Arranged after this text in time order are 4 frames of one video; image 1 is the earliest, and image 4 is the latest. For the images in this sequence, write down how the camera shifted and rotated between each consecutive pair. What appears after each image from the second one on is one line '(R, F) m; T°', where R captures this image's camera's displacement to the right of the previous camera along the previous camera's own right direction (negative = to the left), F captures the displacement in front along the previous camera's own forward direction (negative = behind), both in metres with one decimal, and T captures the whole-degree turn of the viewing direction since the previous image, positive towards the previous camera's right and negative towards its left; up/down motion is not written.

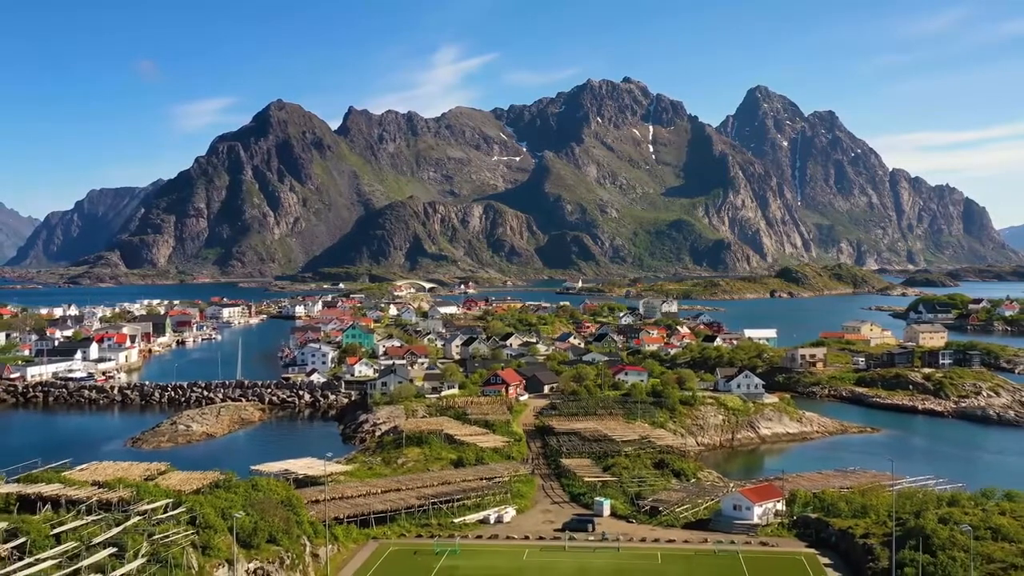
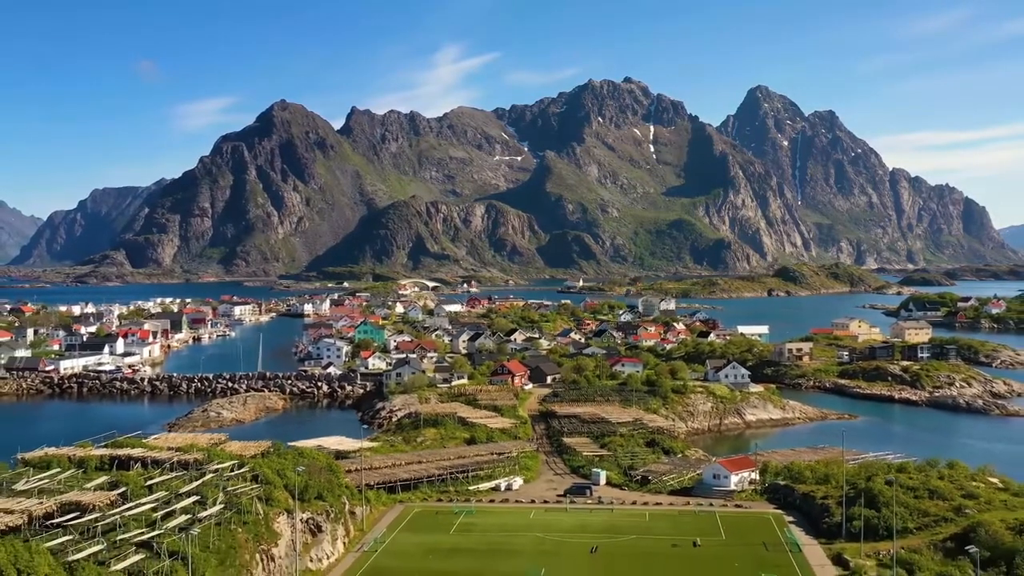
(-0.2, -2.5) m; 0°
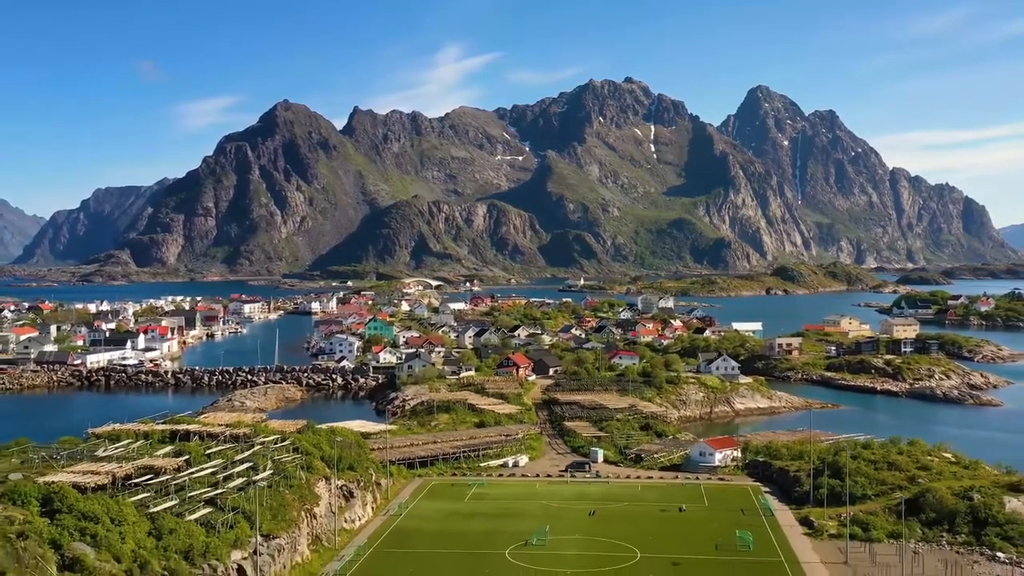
(-0.1, -2.2) m; 0°
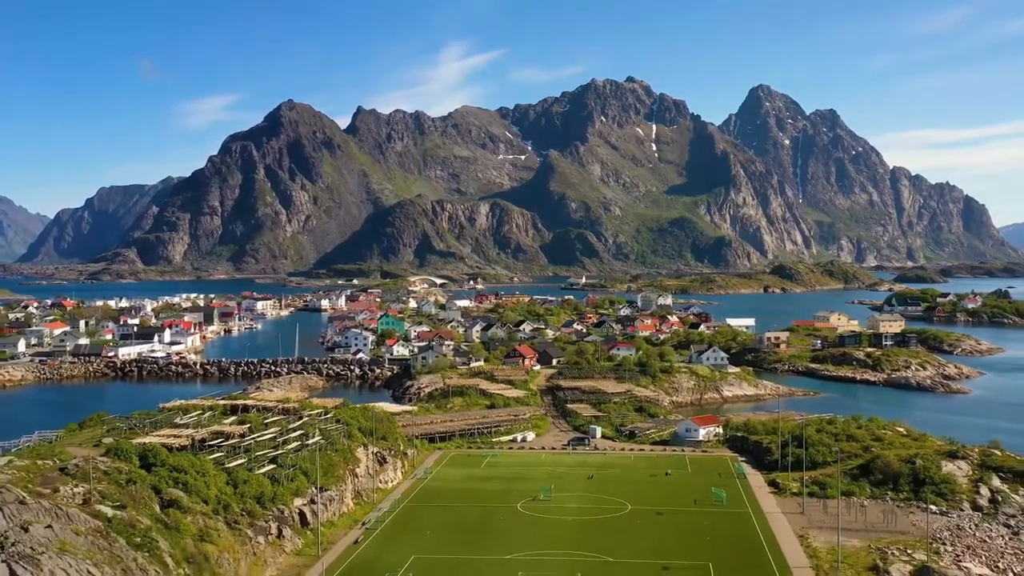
(-0.2, -3.0) m; 0°
